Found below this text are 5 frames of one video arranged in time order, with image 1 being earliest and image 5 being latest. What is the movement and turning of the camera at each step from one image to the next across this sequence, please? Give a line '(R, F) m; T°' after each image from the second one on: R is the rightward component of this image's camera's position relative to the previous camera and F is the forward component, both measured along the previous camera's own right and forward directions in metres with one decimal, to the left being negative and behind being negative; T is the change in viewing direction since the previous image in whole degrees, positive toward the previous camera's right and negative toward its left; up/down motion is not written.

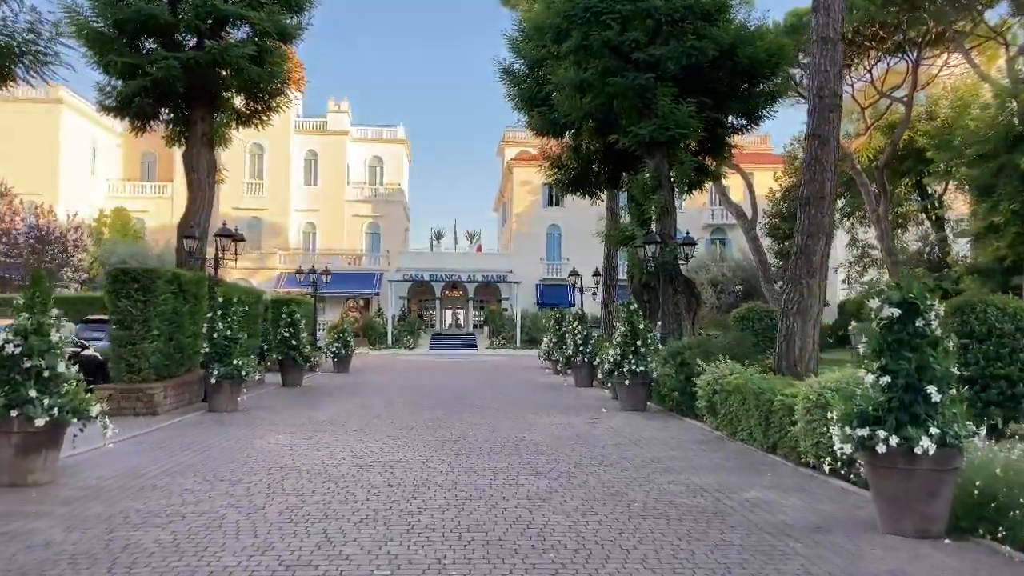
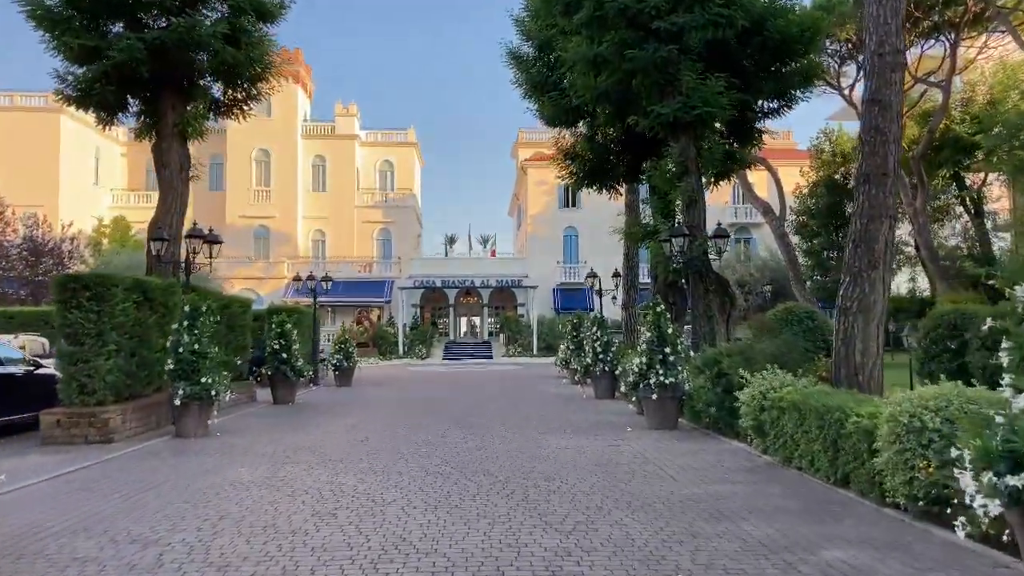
(+0.2, +1.9) m; -1°
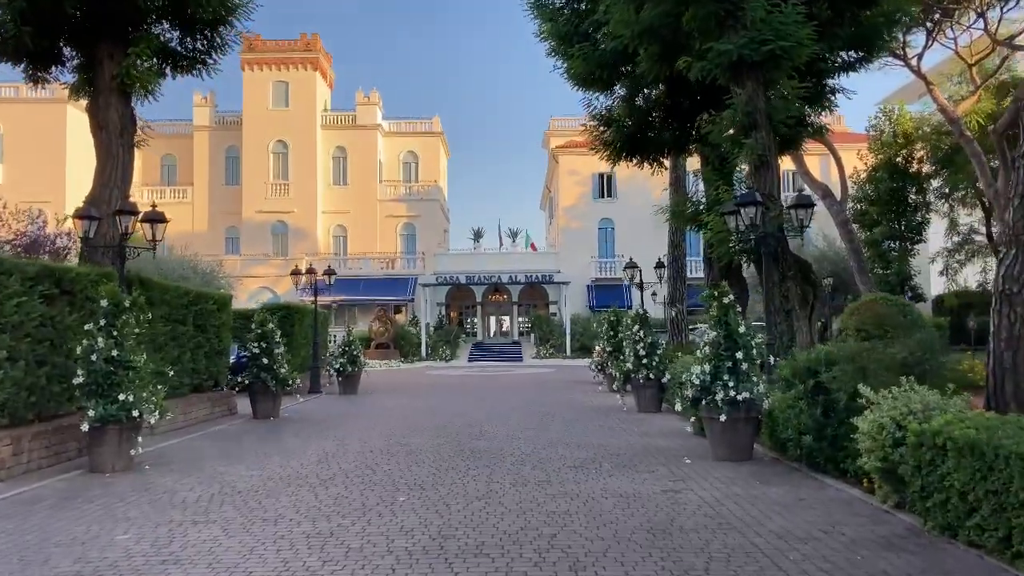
(+0.2, +3.2) m; -2°
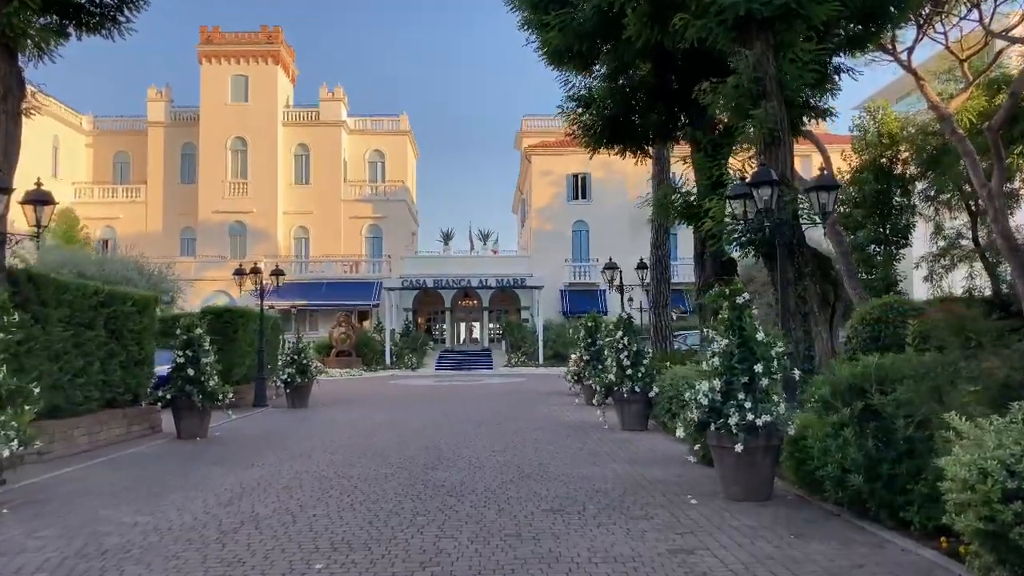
(+0.1, +2.0) m; +2°
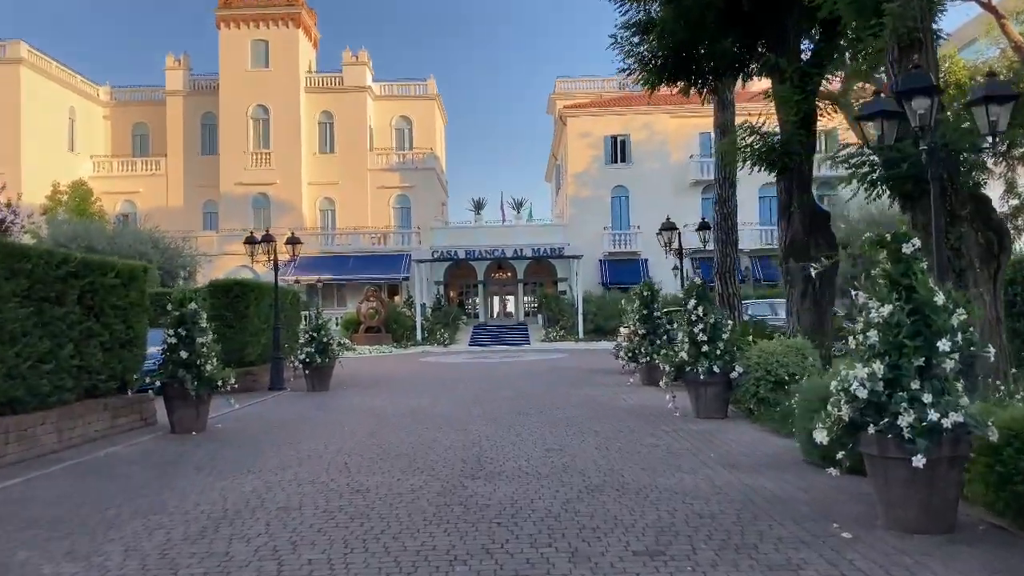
(-0.3, +2.3) m; -2°
